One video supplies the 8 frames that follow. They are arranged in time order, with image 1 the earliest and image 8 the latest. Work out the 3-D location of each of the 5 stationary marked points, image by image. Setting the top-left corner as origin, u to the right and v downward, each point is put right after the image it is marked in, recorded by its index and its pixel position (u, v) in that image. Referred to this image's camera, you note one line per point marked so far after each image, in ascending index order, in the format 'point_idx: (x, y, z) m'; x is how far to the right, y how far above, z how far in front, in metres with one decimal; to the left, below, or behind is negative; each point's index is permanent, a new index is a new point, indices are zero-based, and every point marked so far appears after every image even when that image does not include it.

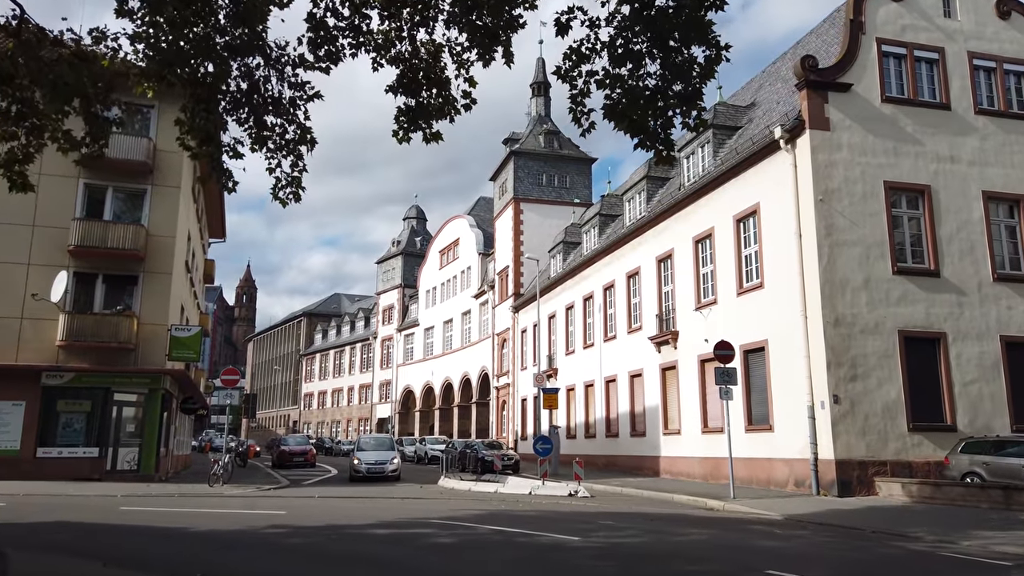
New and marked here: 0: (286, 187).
0: (-3.3, +1.5, +11.3) m
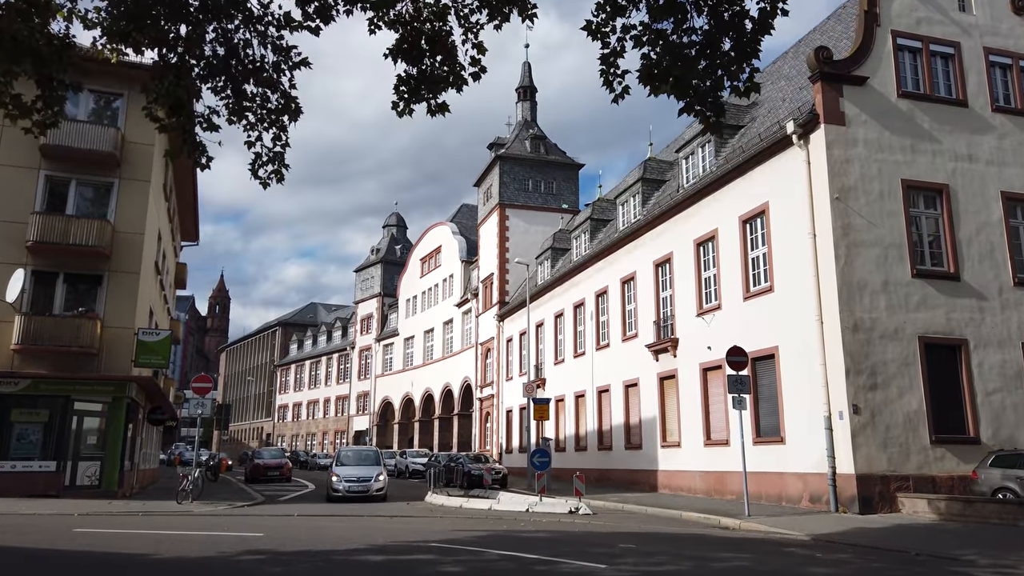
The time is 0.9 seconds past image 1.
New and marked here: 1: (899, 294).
0: (-3.1, +1.6, +10.0) m
1: (+8.7, -0.1, +17.3) m
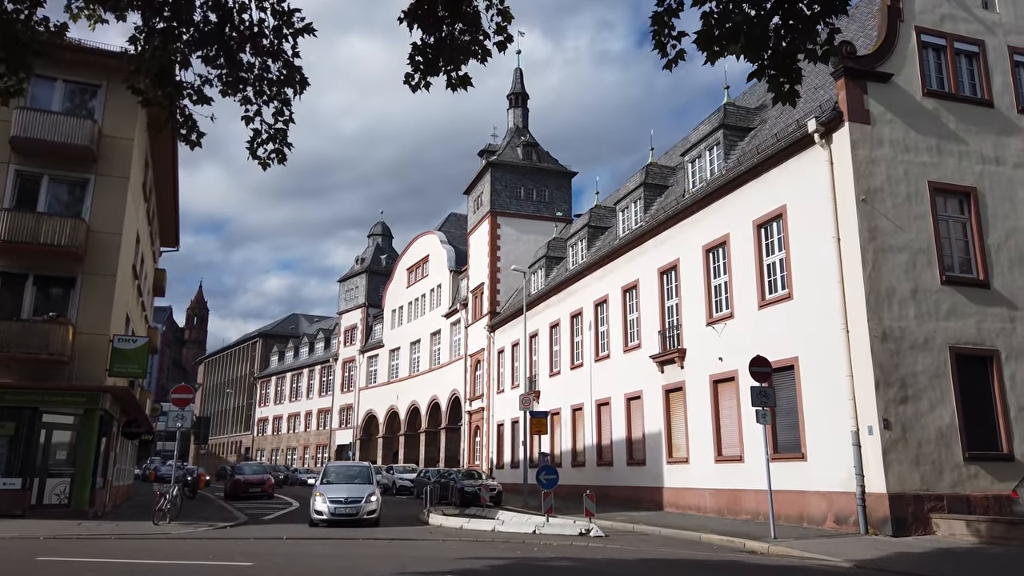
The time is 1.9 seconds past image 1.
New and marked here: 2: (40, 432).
0: (-2.8, +1.7, +8.8) m
1: (+8.8, -0.3, +16.3) m
2: (-11.5, -3.5, +18.9) m
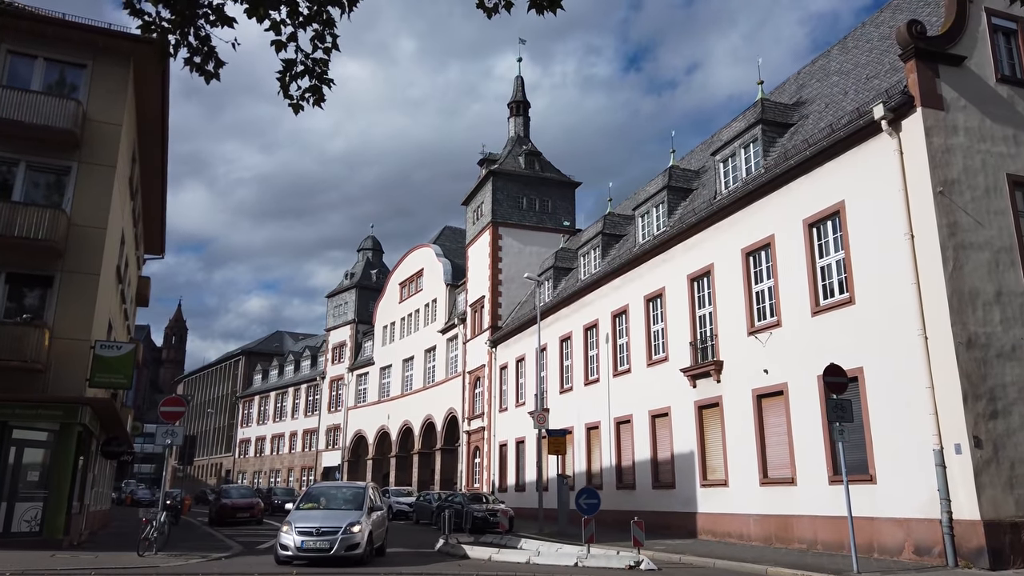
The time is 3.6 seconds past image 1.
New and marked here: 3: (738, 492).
0: (-1.9, +1.9, +6.9) m
1: (+9.6, -0.3, +14.7) m
2: (-10.9, -3.5, +16.7) m
3: (+5.7, -5.2, +19.5) m
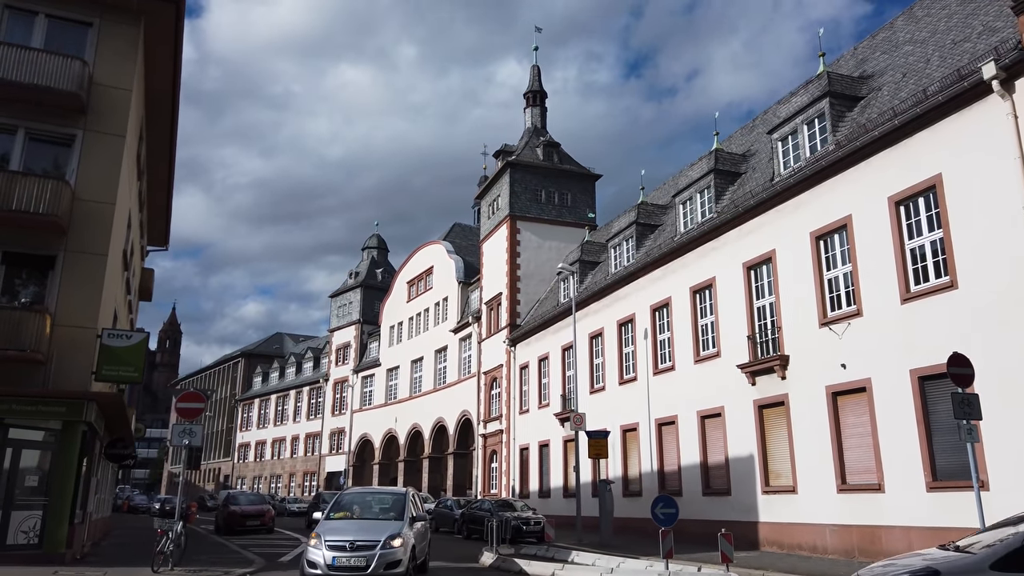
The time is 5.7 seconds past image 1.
0: (-0.6, +2.3, +5.1) m
1: (+10.7, 0.0, +13.0) m
2: (-9.7, -3.2, +14.8) m
3: (+6.8, -4.8, +17.7) m
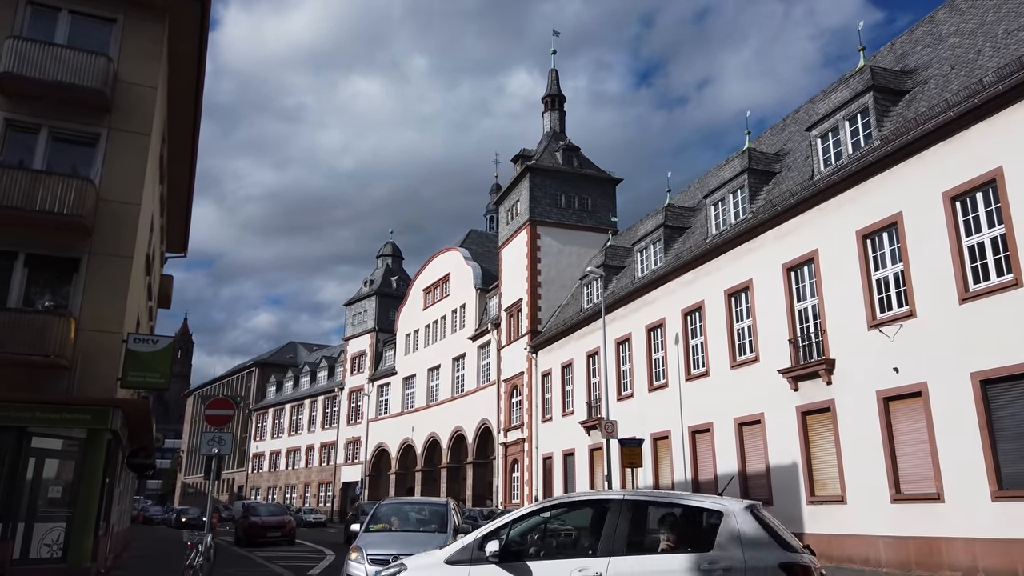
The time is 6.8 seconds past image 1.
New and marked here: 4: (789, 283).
0: (0.0, +2.4, +4.5) m
1: (+11.5, +0.1, +12.2) m
2: (-8.9, -3.2, +14.2) m
3: (+7.6, -4.9, +16.9) m
4: (+7.2, +0.1, +20.0) m
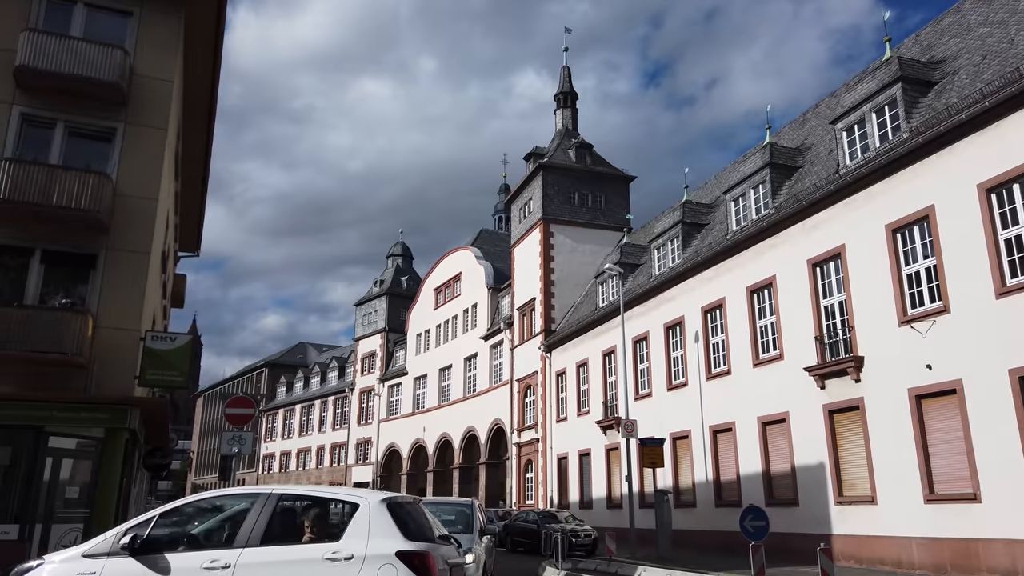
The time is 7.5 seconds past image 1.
0: (+0.4, +2.5, +4.2) m
1: (+11.9, +0.2, +11.8) m
2: (-8.5, -3.2, +14.0) m
3: (+8.1, -4.7, +16.5) m
4: (+7.7, +0.2, +19.6) m
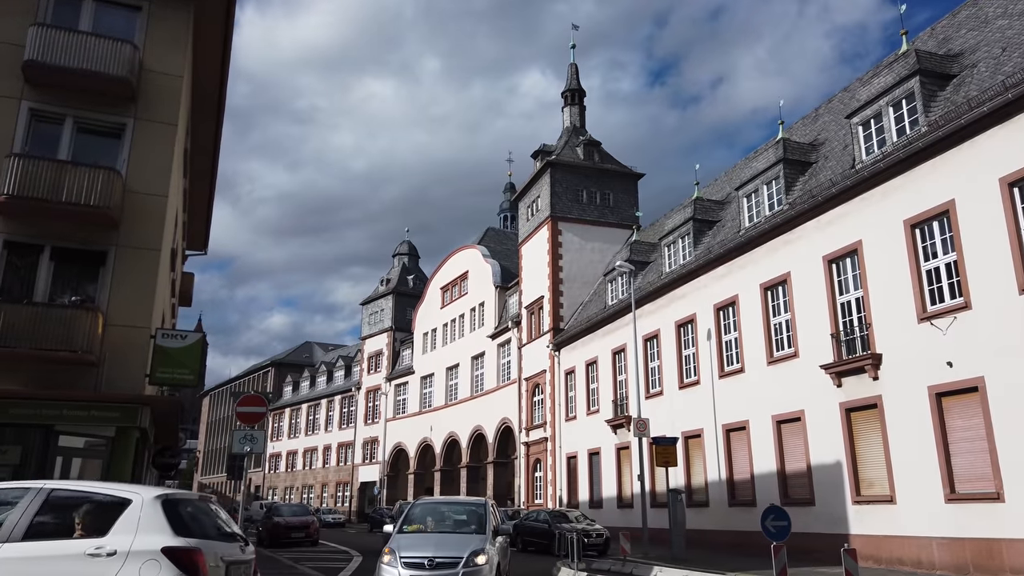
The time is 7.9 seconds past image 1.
0: (+0.6, +2.6, +4.0) m
1: (+12.2, +0.3, +11.5) m
2: (-8.2, -3.1, +13.8) m
3: (+8.4, -4.7, +16.3) m
4: (+8.0, +0.3, +19.3) m
